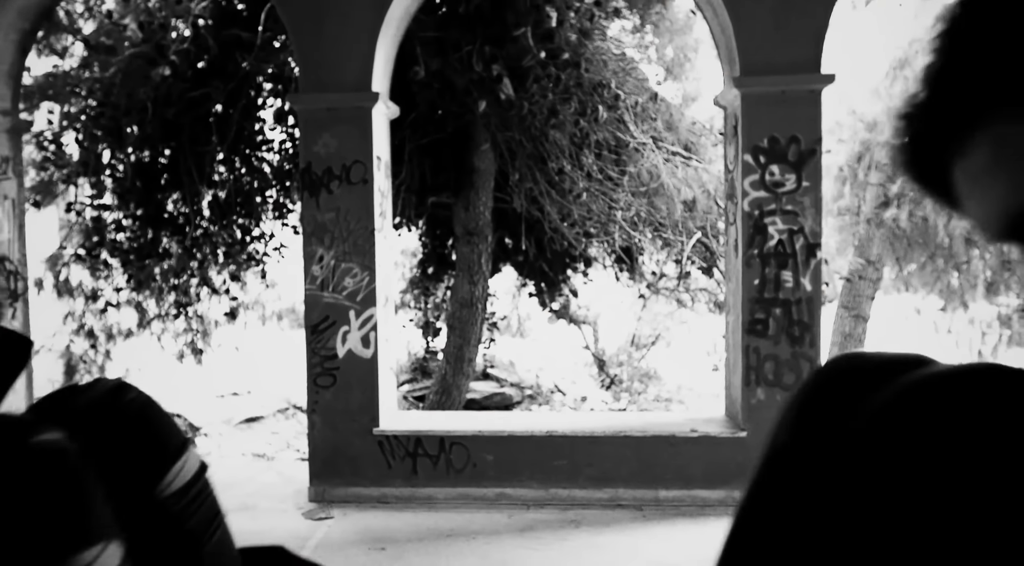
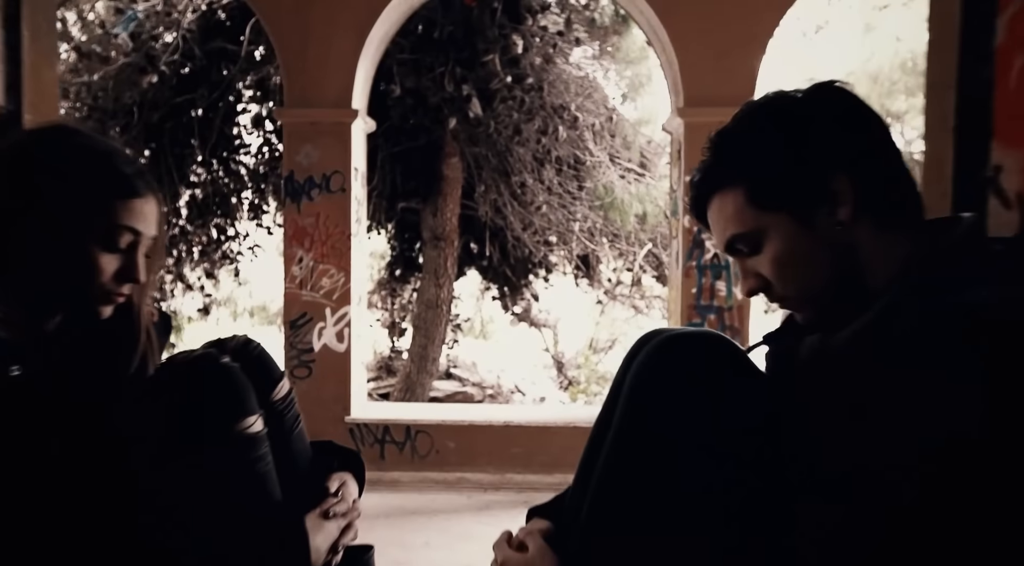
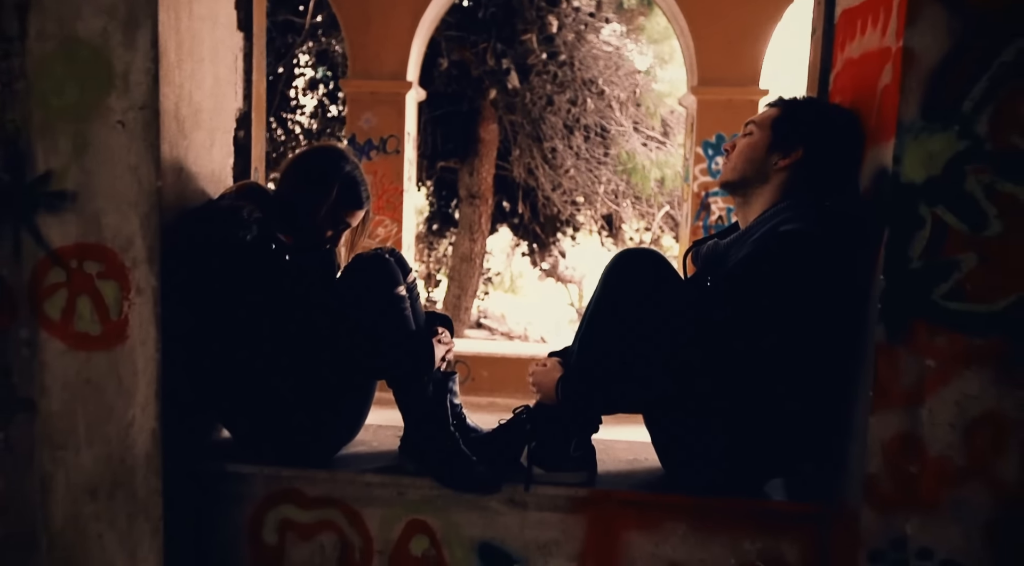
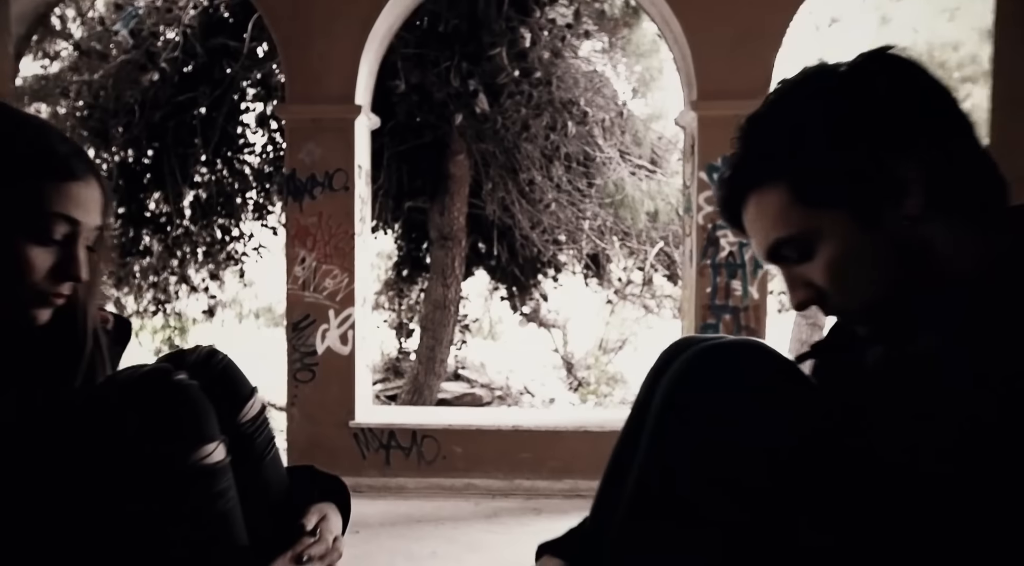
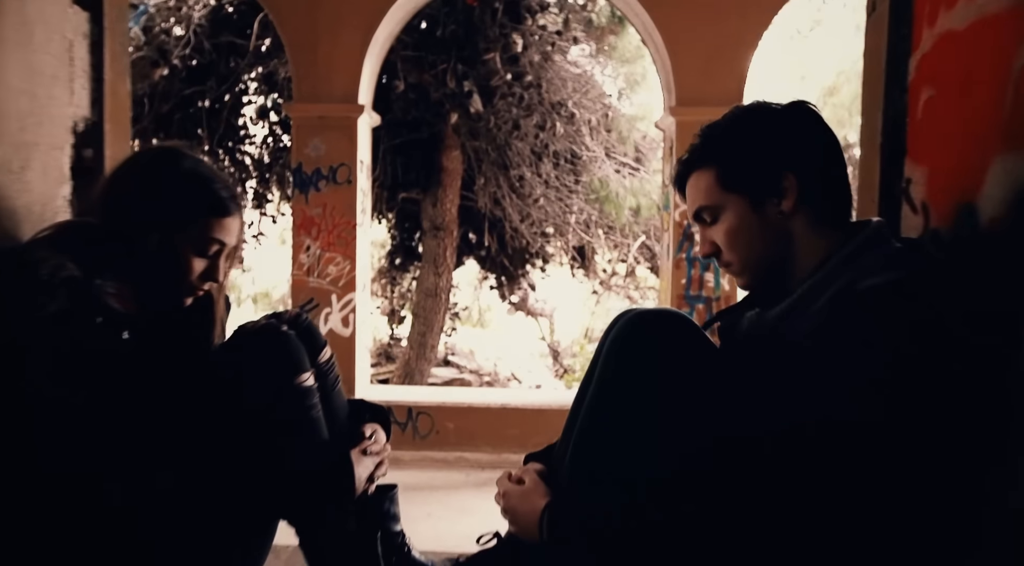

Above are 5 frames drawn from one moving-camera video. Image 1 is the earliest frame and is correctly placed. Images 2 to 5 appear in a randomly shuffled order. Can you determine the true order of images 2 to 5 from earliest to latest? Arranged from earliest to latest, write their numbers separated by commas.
4, 2, 5, 3
